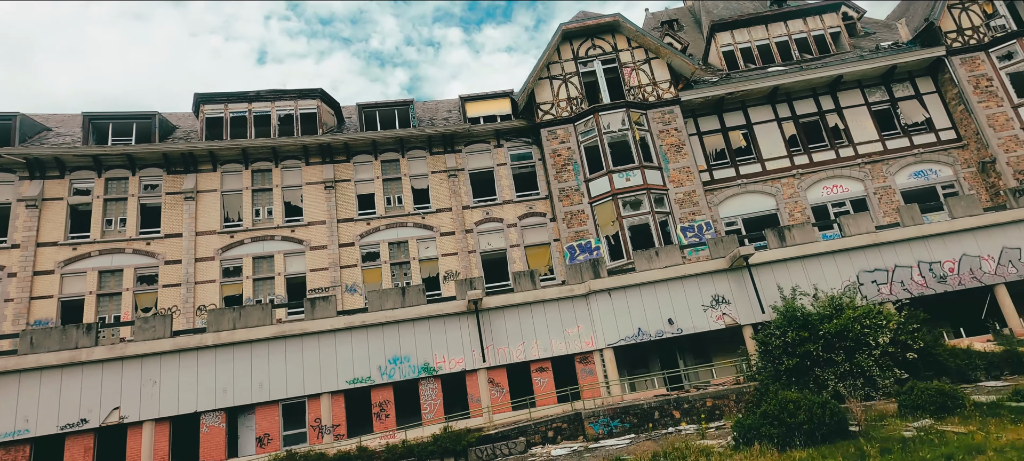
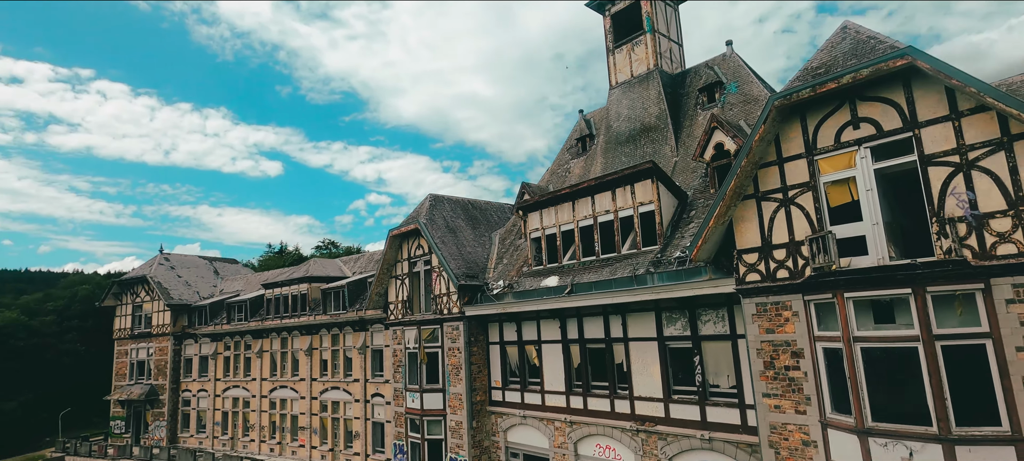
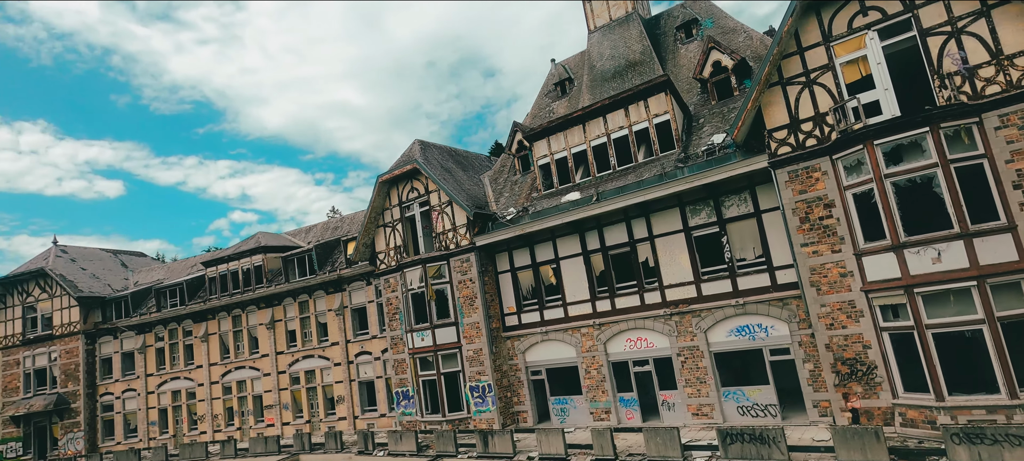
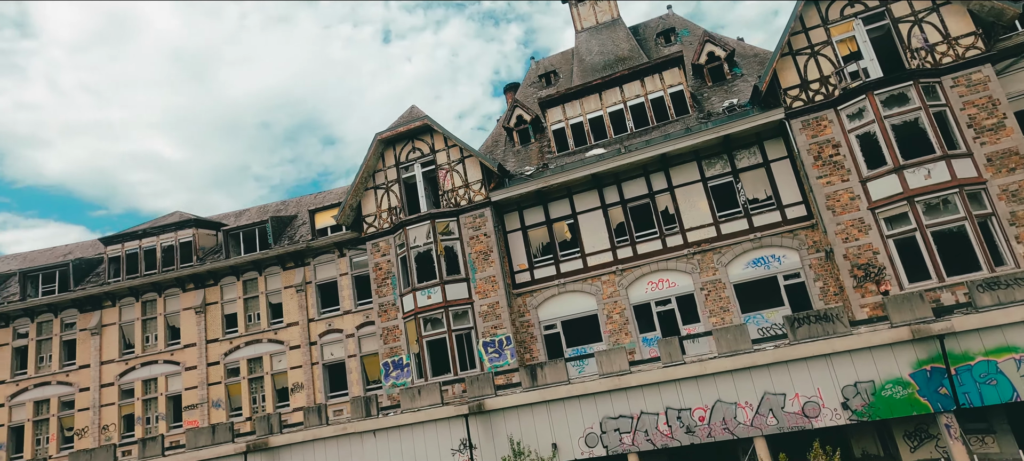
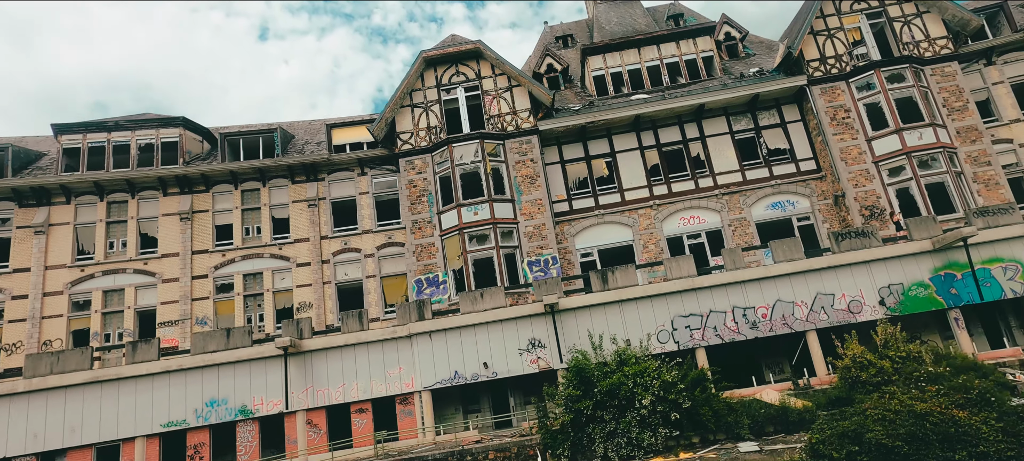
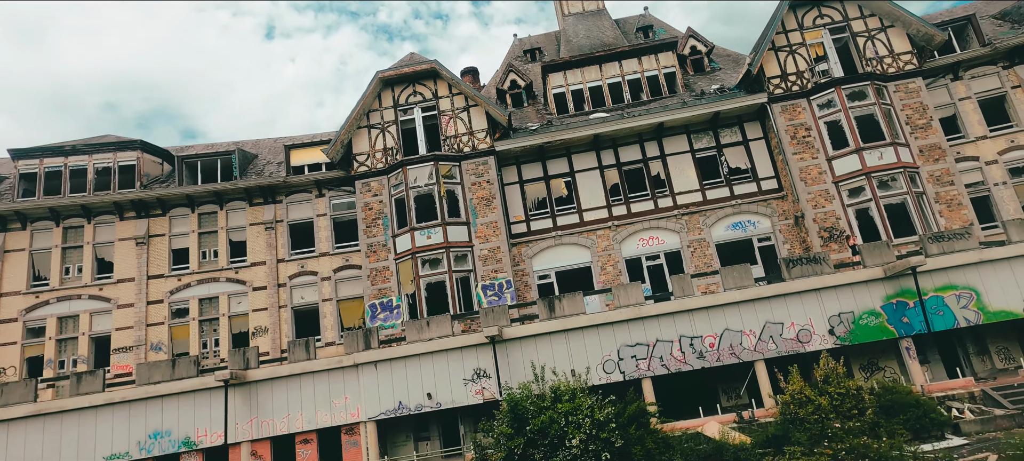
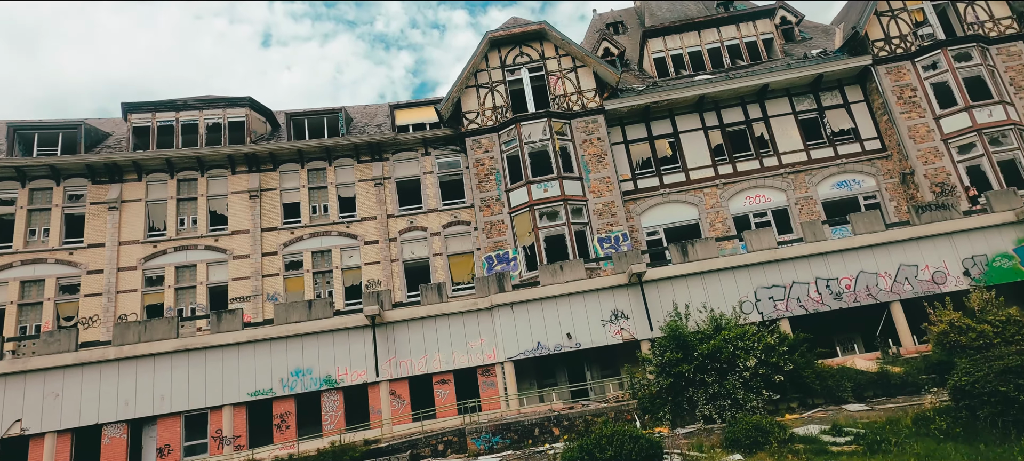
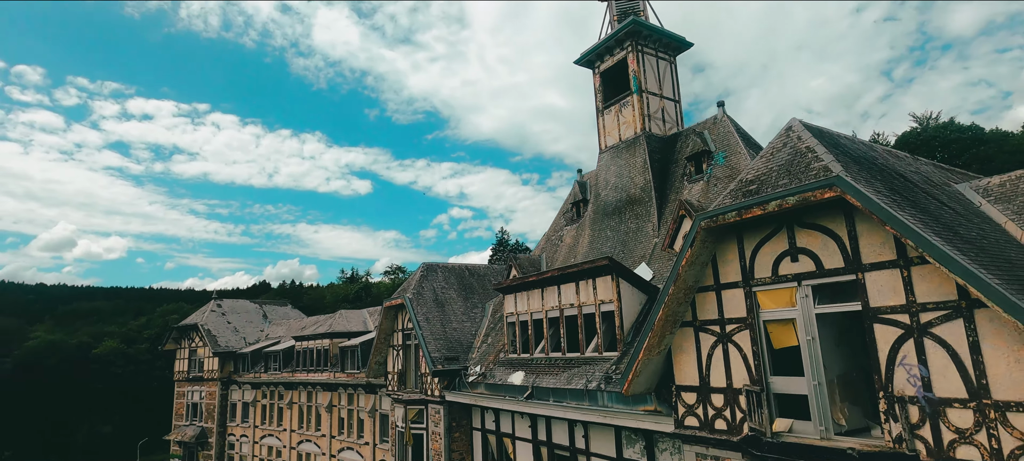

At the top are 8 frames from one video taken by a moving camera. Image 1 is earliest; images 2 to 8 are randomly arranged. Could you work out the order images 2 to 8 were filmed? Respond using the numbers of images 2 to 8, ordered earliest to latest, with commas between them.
7, 5, 6, 4, 3, 2, 8
